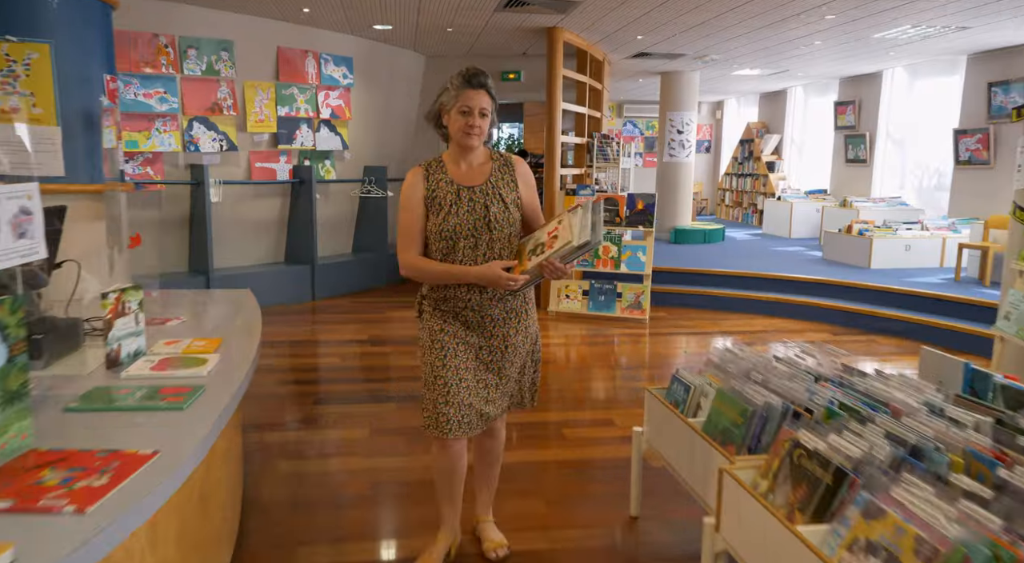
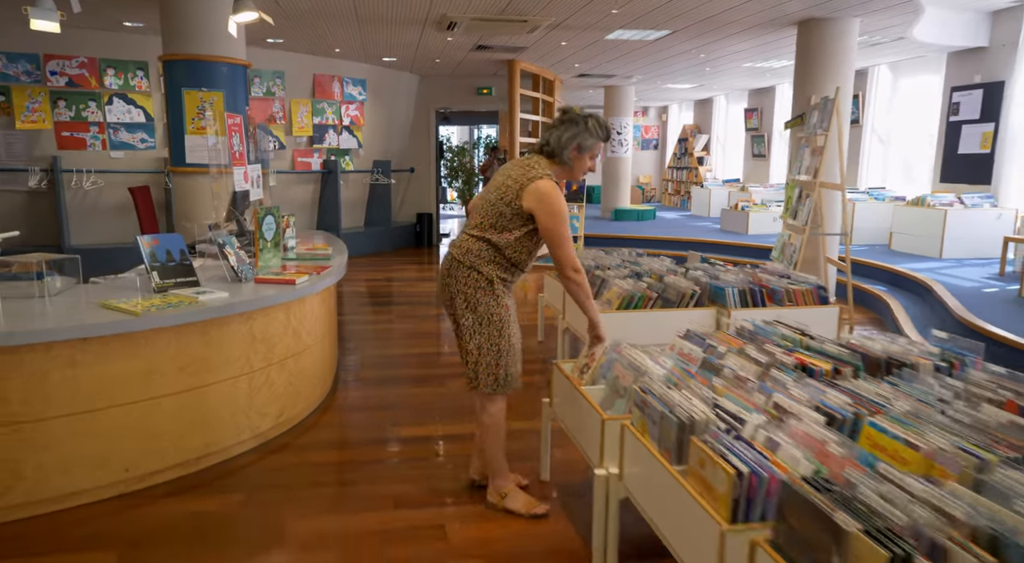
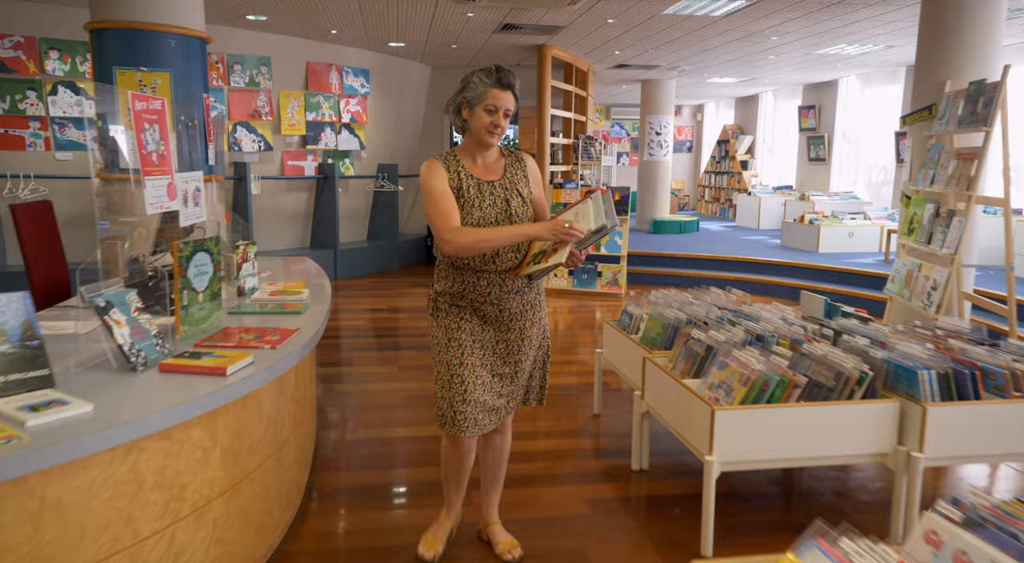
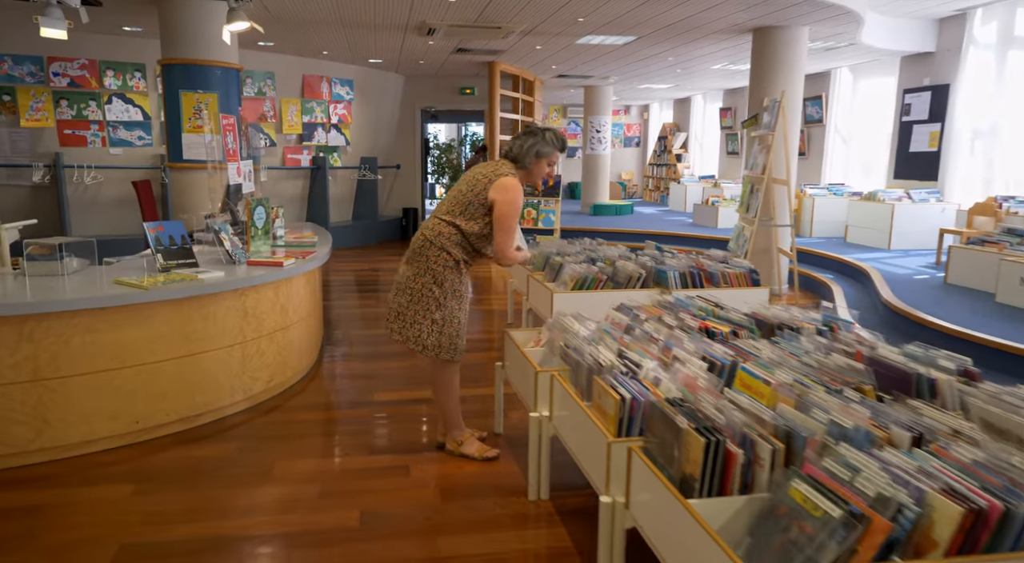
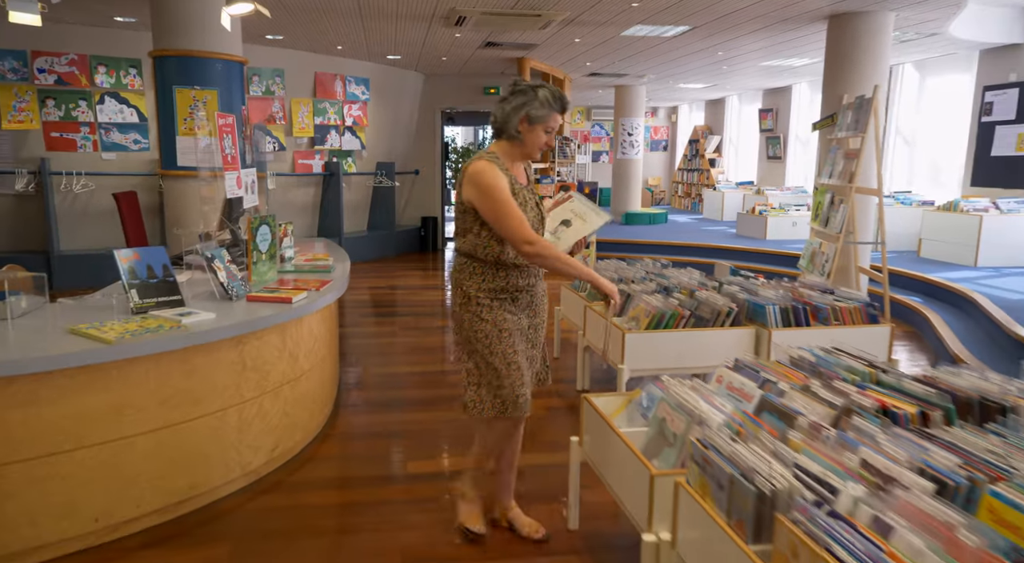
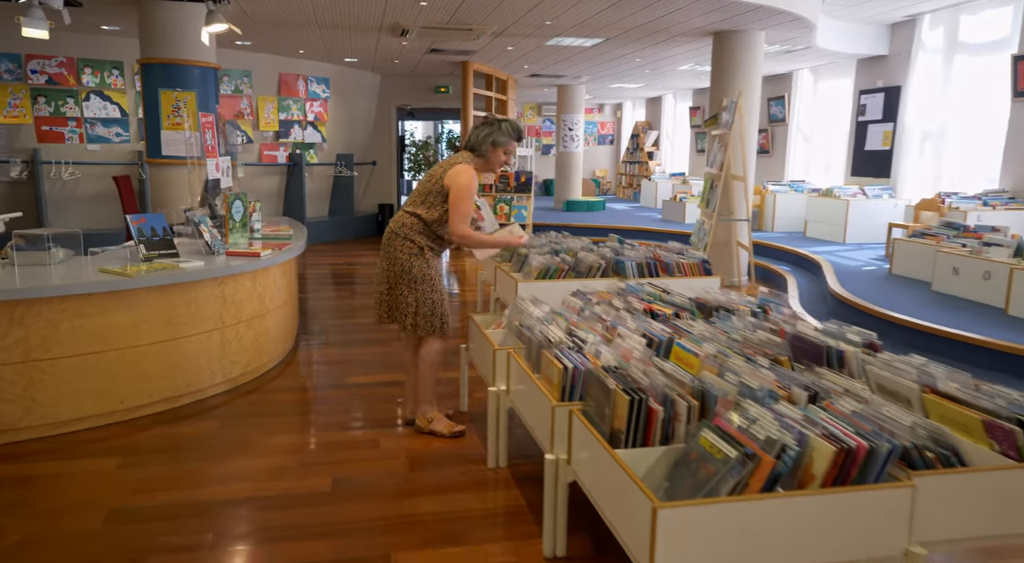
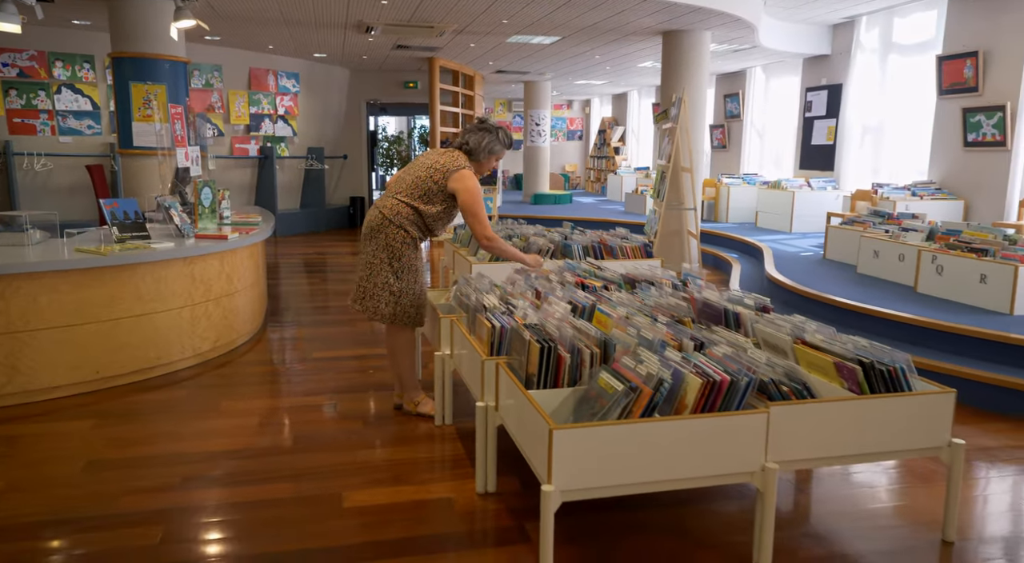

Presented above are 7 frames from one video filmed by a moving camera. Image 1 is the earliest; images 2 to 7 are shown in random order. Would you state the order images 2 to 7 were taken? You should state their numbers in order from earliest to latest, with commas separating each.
3, 5, 2, 4, 6, 7
